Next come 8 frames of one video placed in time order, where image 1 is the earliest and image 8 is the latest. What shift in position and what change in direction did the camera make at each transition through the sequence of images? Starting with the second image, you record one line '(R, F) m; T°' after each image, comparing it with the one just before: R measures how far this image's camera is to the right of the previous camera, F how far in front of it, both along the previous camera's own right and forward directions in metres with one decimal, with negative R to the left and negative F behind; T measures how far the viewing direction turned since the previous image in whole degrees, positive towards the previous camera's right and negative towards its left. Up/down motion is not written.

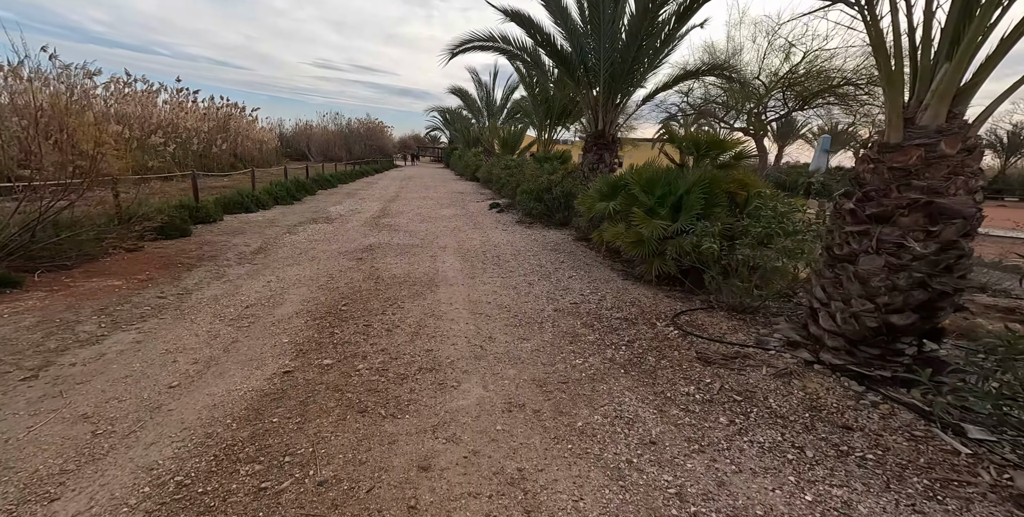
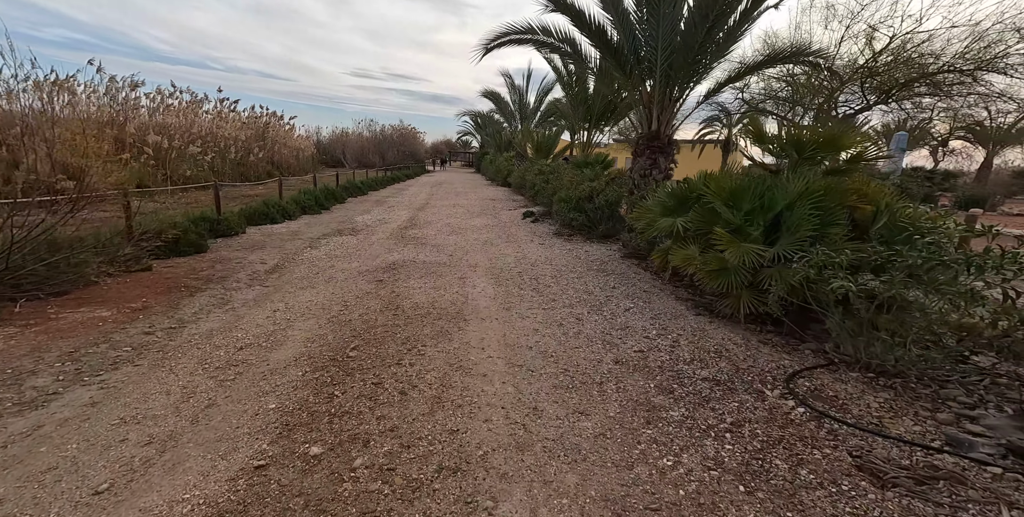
(-0.1, +0.8) m; -4°
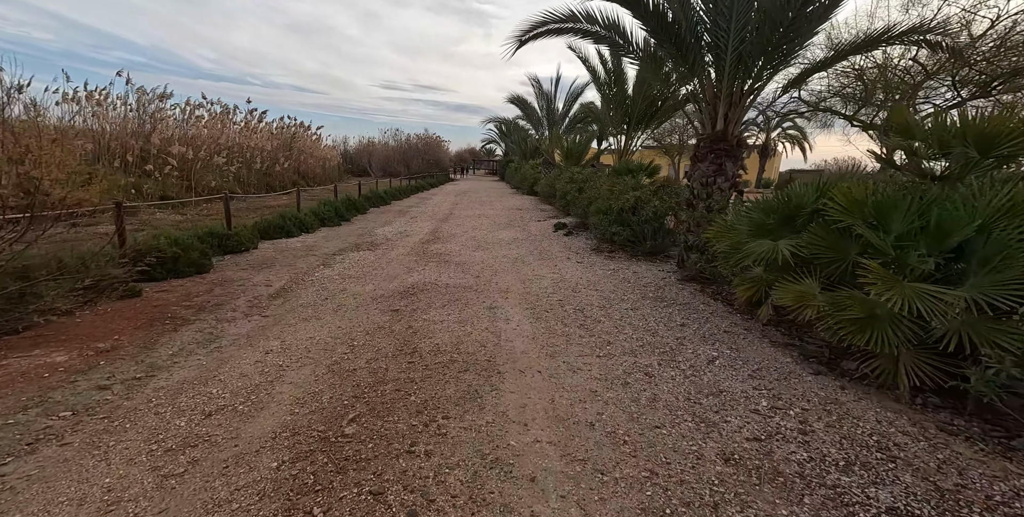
(-0.2, +0.8) m; -3°
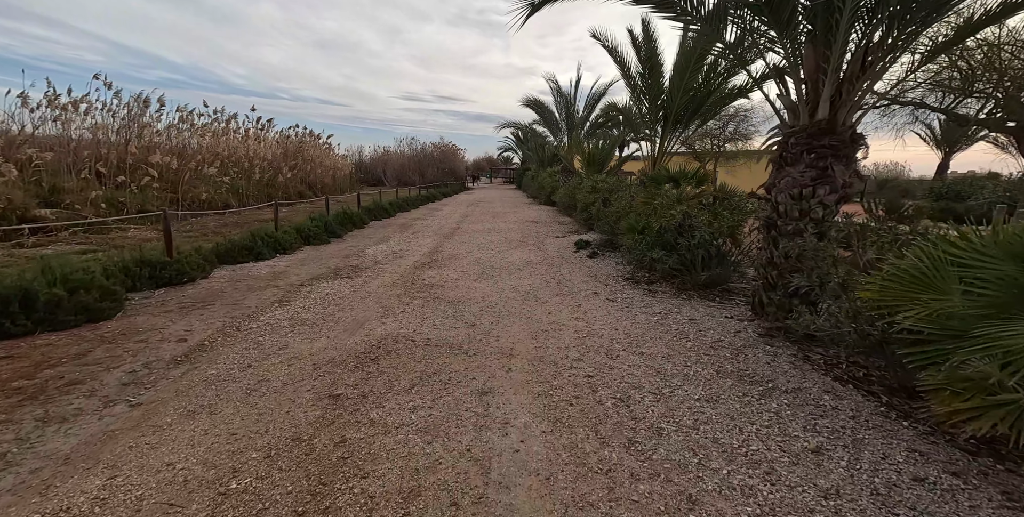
(+0.1, +1.6) m; -2°
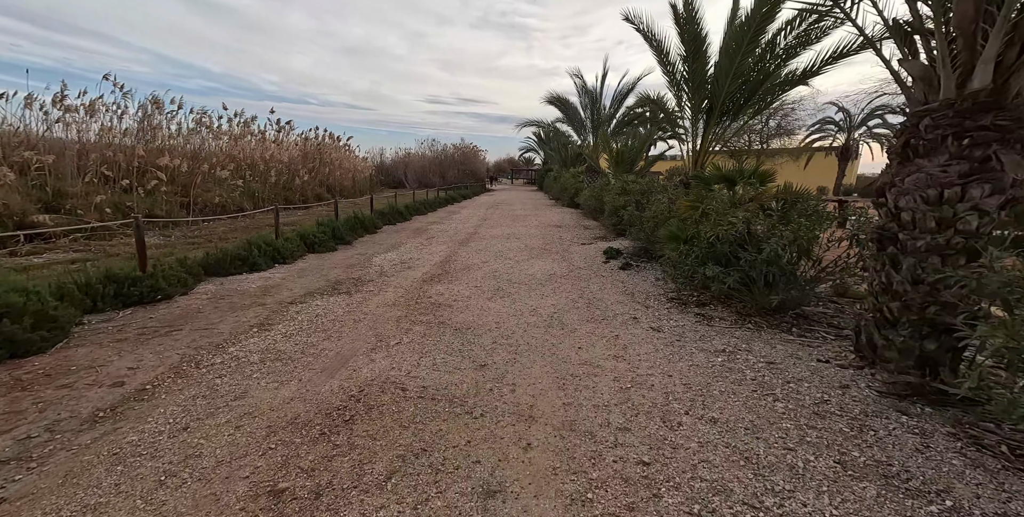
(0.0, +0.9) m; -3°
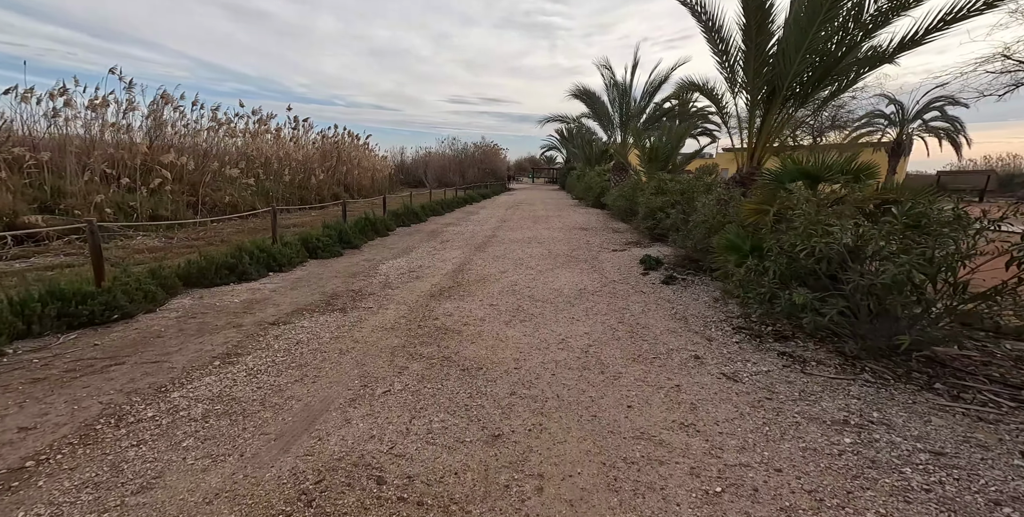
(0.0, +1.0) m; -3°
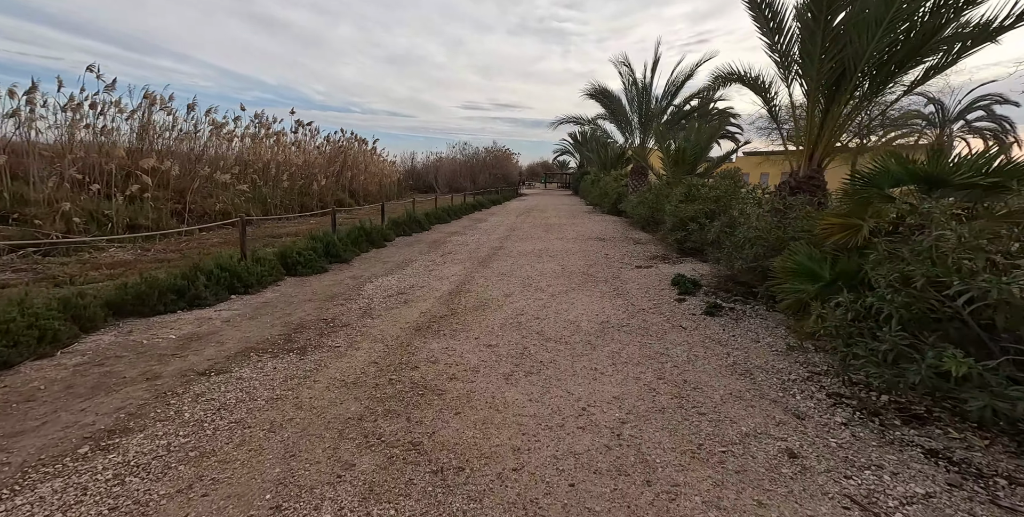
(+0.1, +1.1) m; -2°
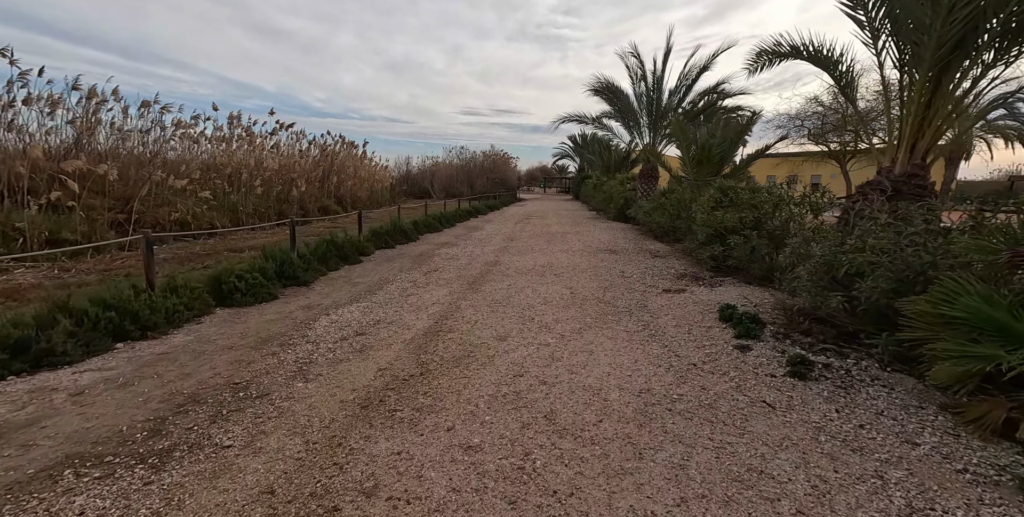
(0.0, +1.6) m; 0°
